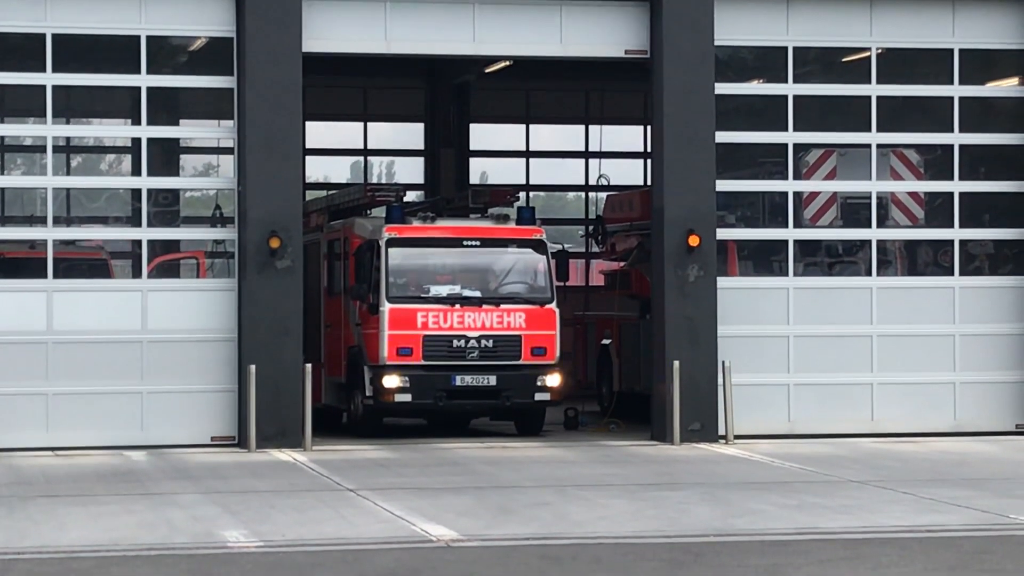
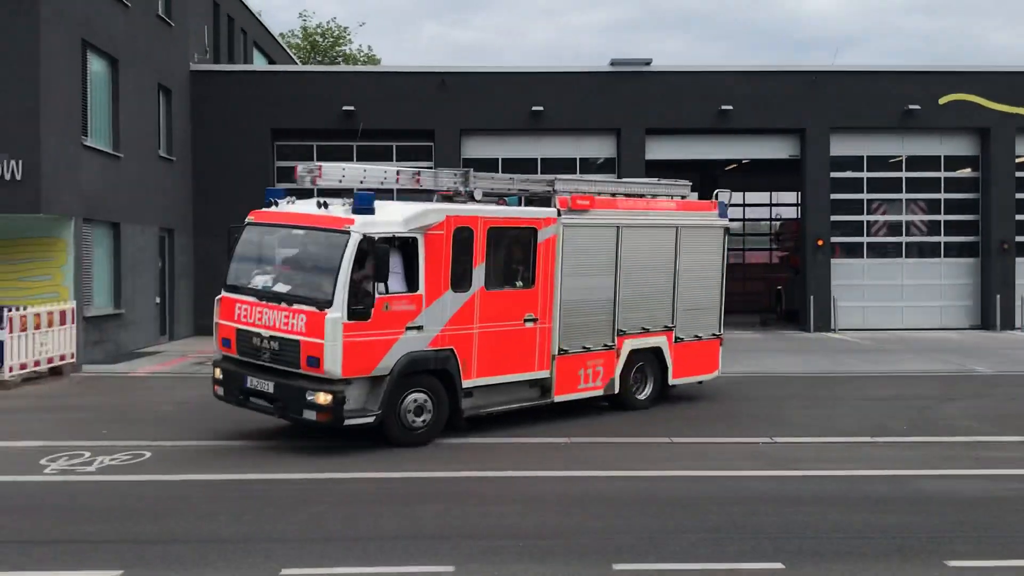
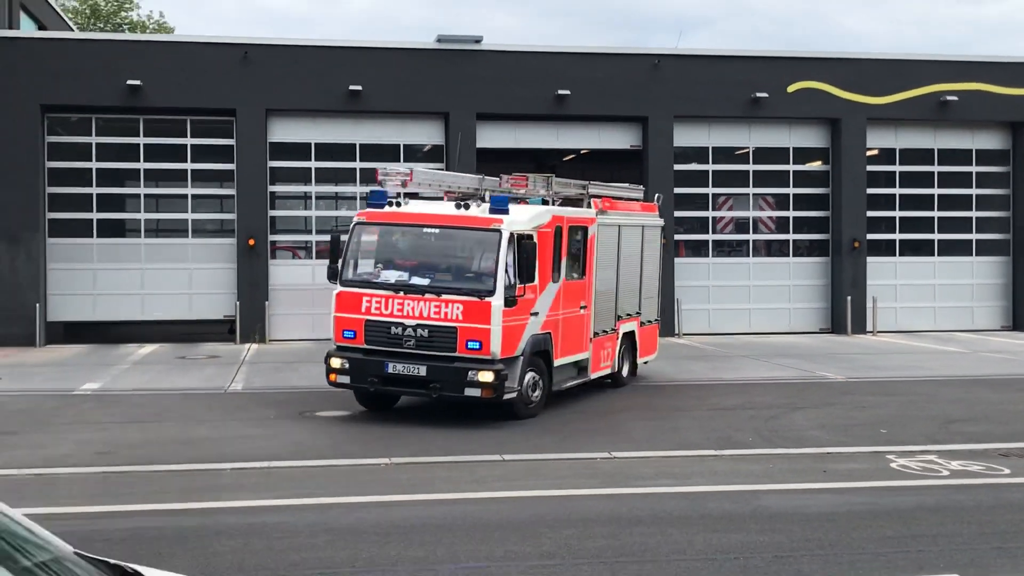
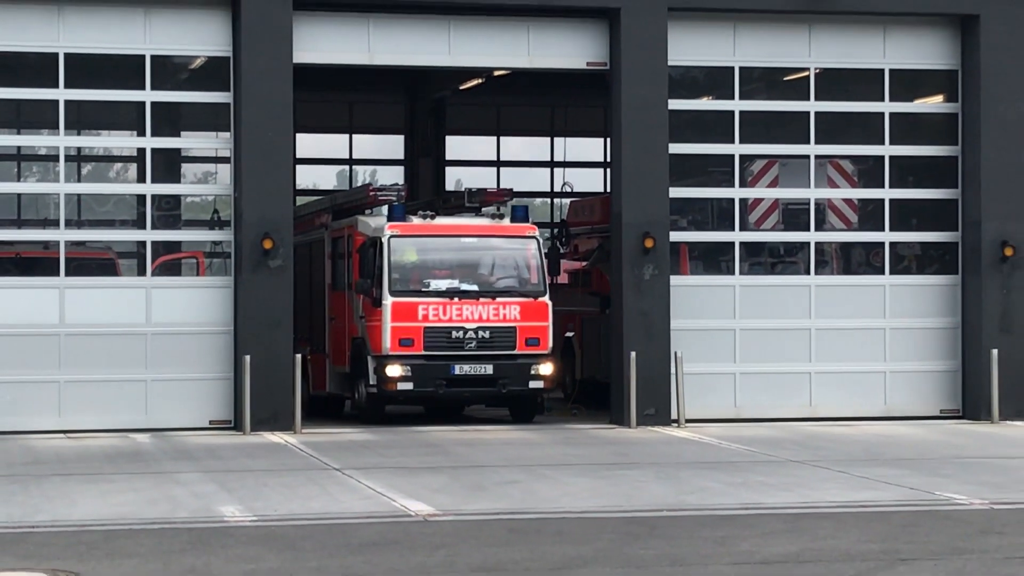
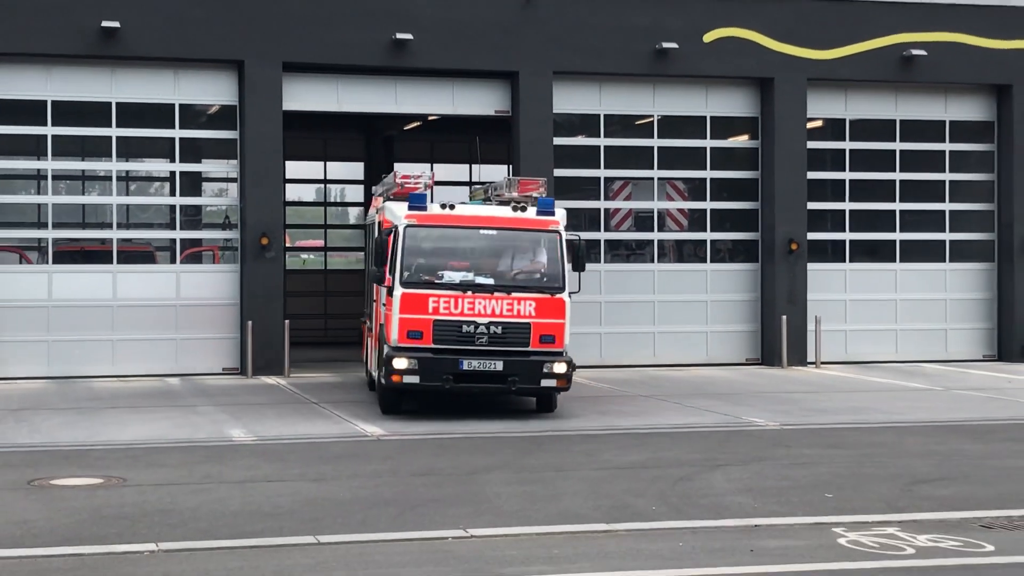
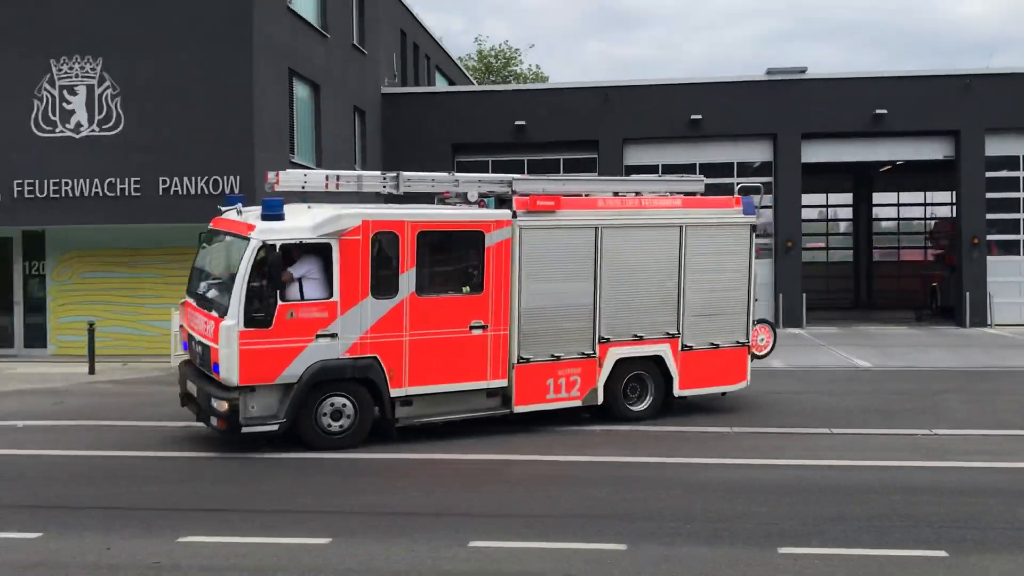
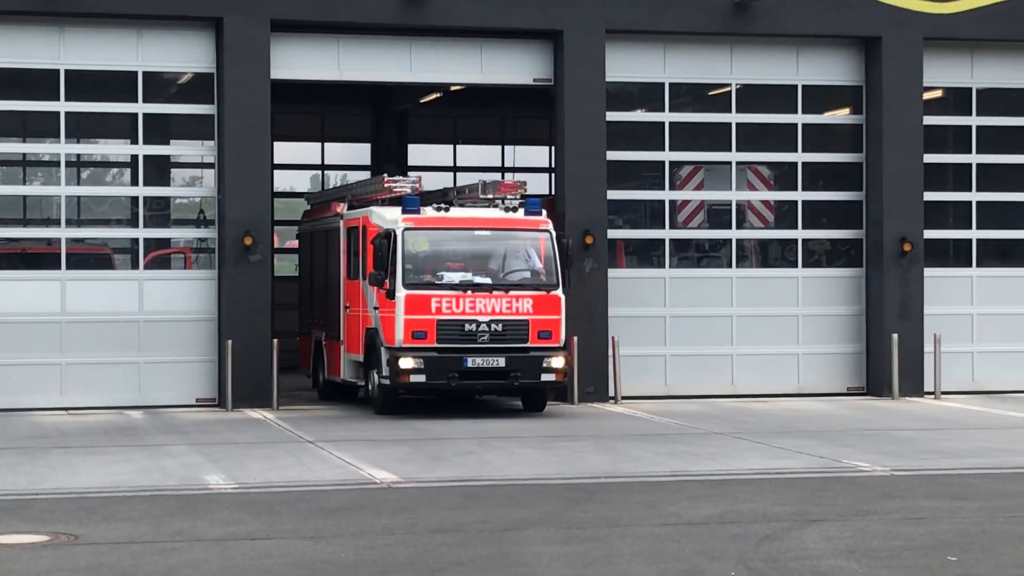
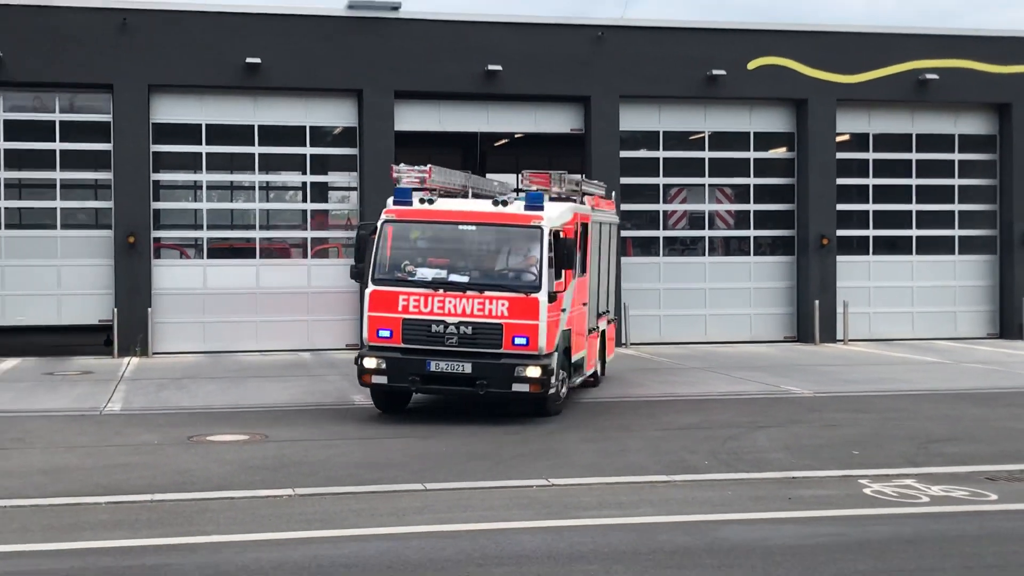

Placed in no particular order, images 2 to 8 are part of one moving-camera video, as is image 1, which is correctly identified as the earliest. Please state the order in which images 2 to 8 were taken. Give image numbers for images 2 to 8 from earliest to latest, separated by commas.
4, 7, 5, 8, 3, 2, 6
